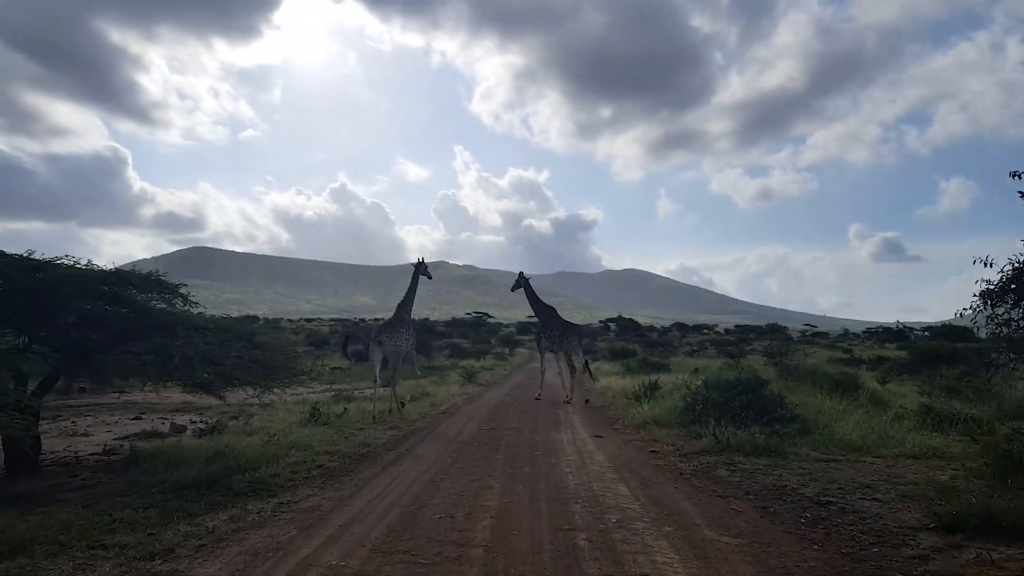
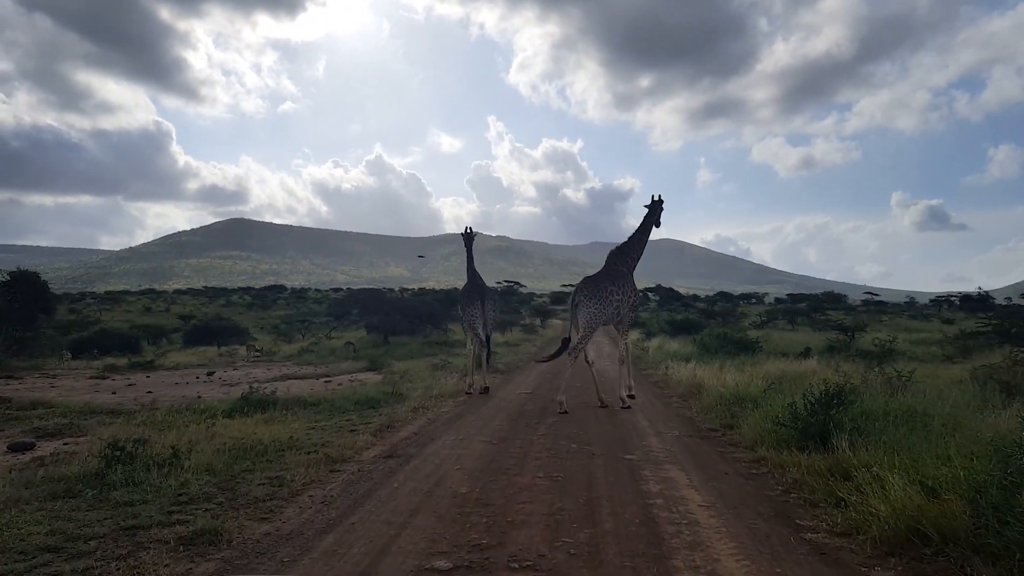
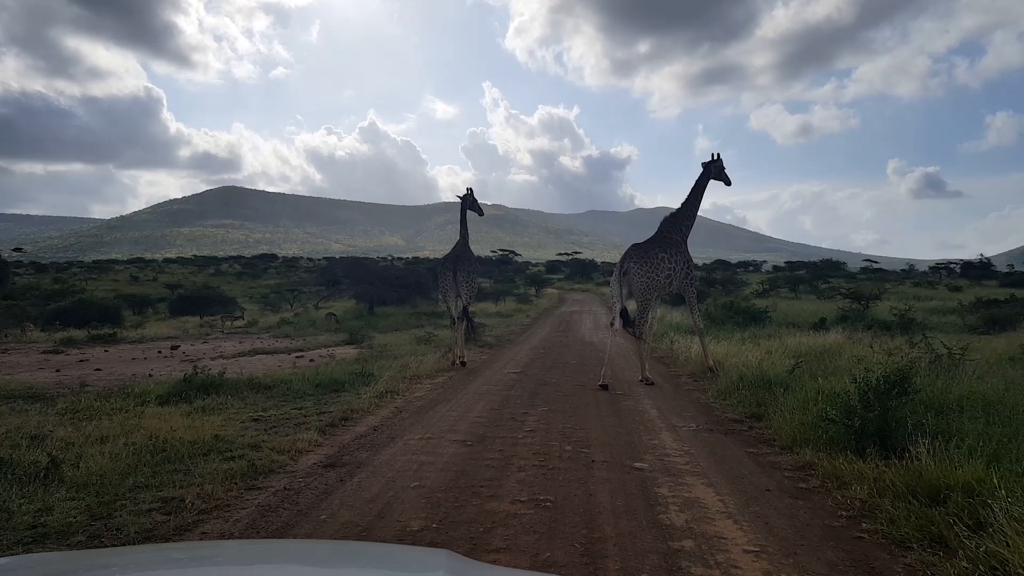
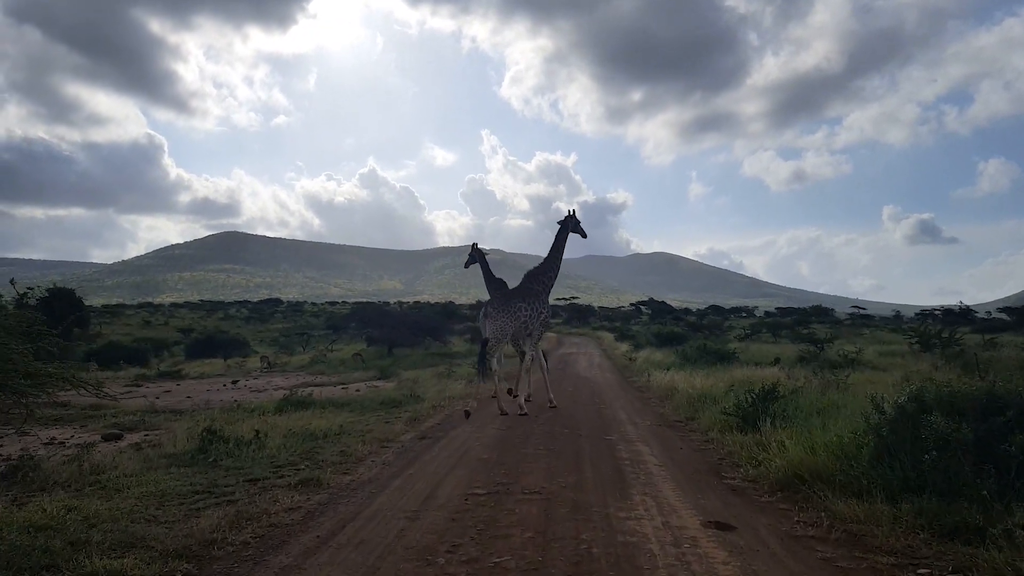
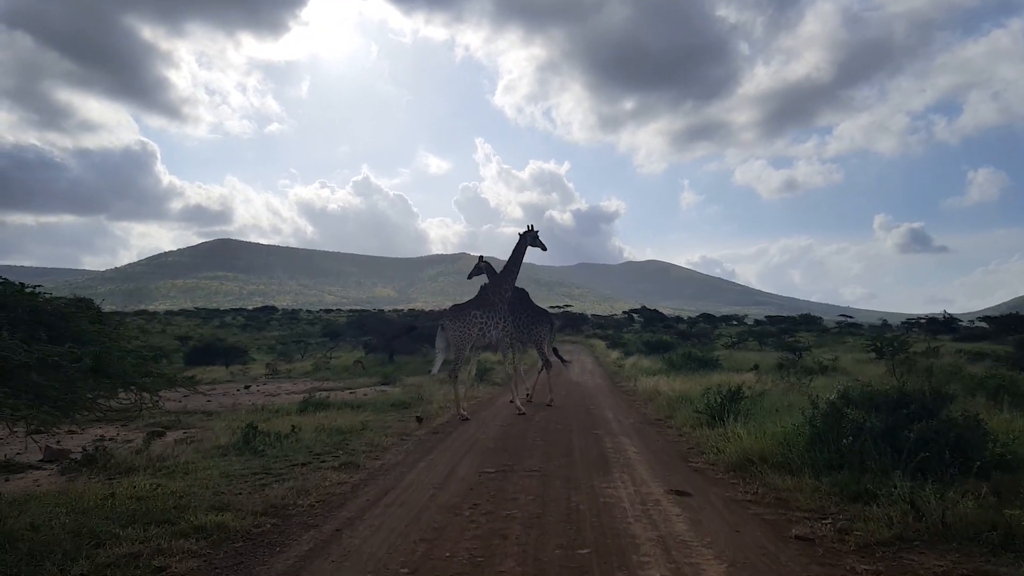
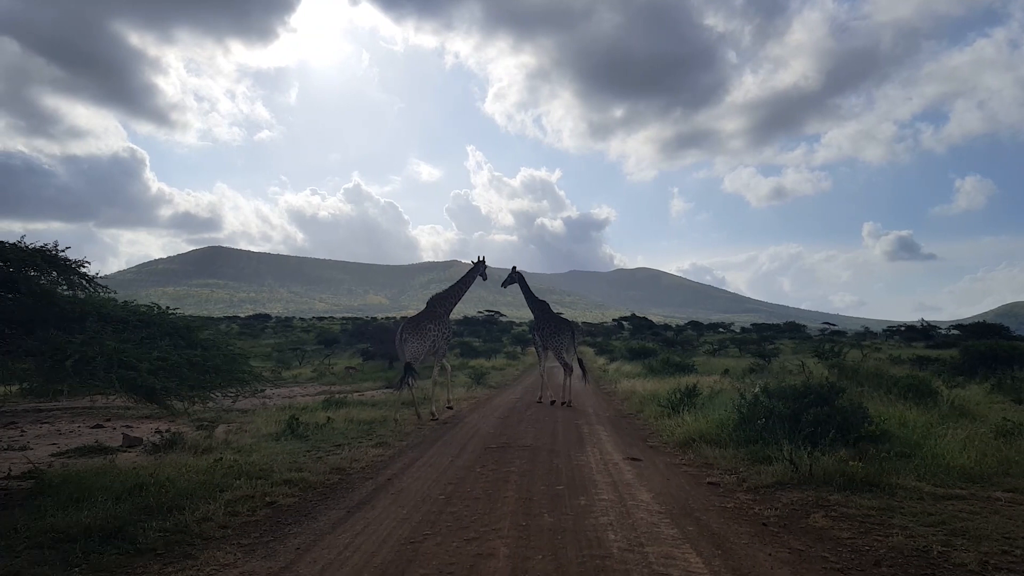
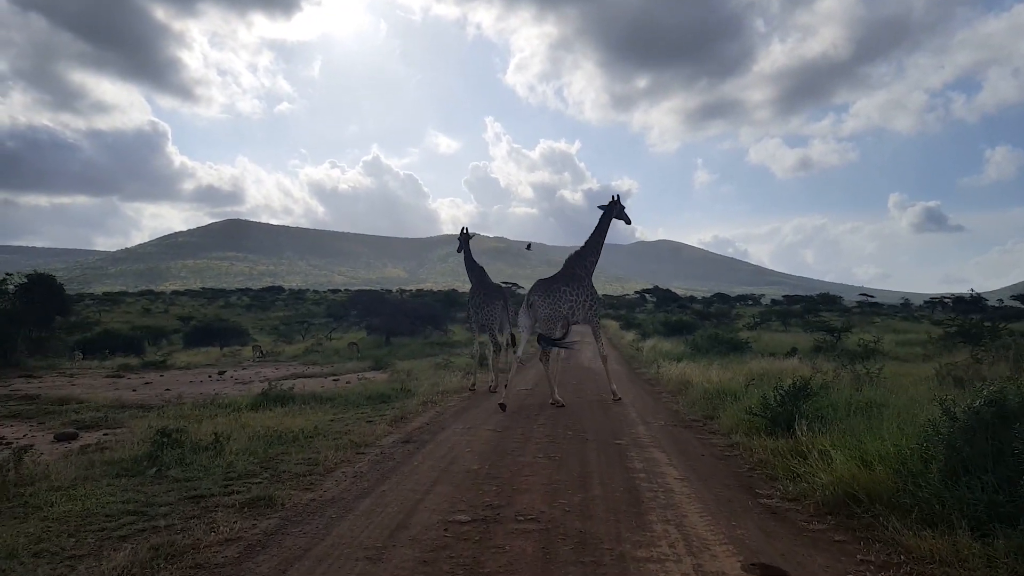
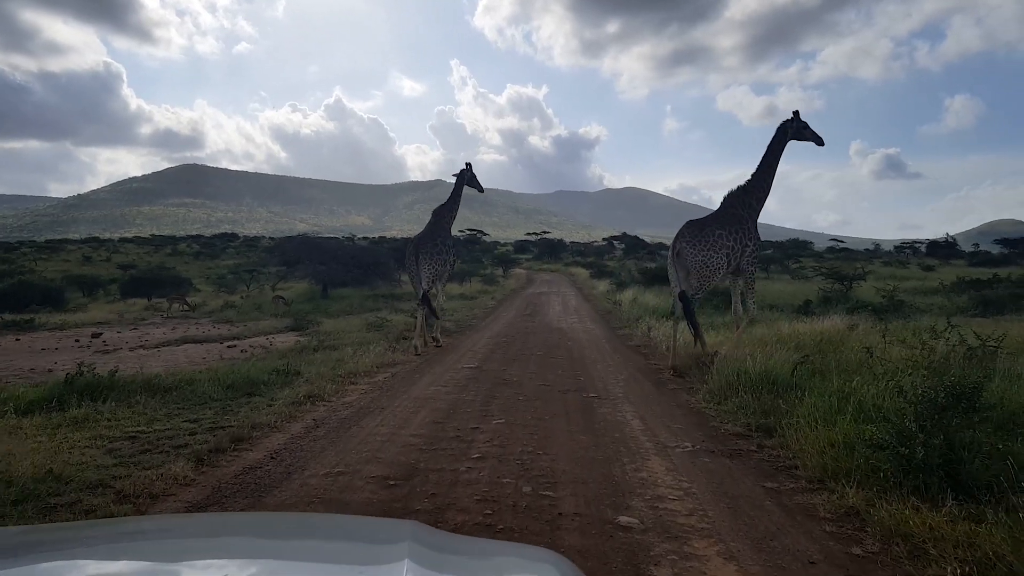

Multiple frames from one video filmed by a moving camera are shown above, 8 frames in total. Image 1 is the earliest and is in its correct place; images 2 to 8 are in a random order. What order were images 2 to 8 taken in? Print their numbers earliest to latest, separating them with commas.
6, 5, 4, 7, 2, 3, 8
